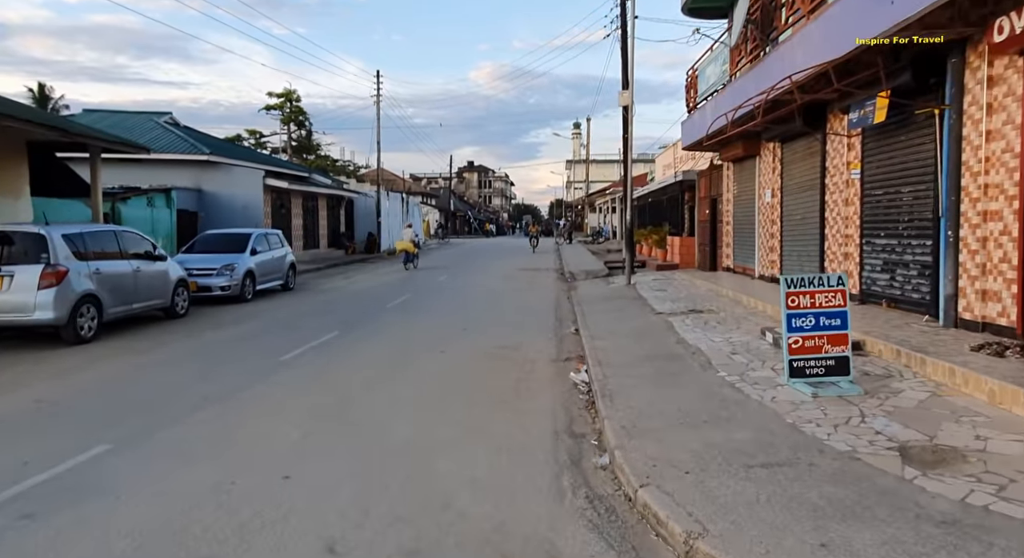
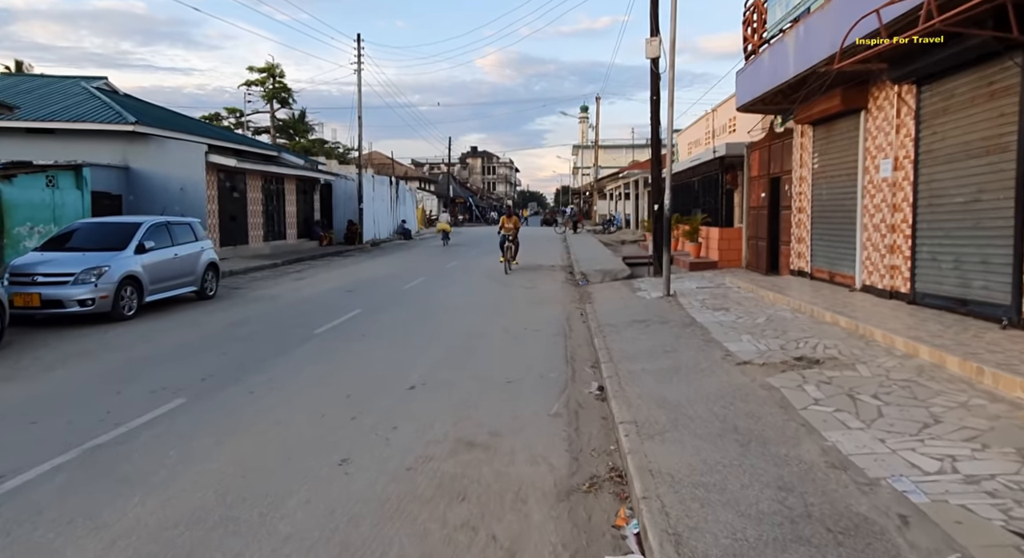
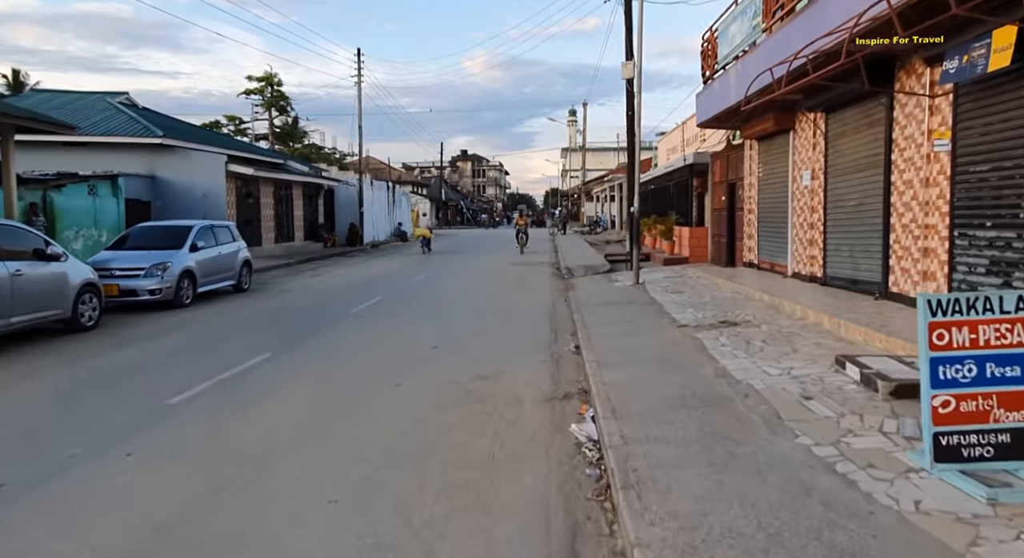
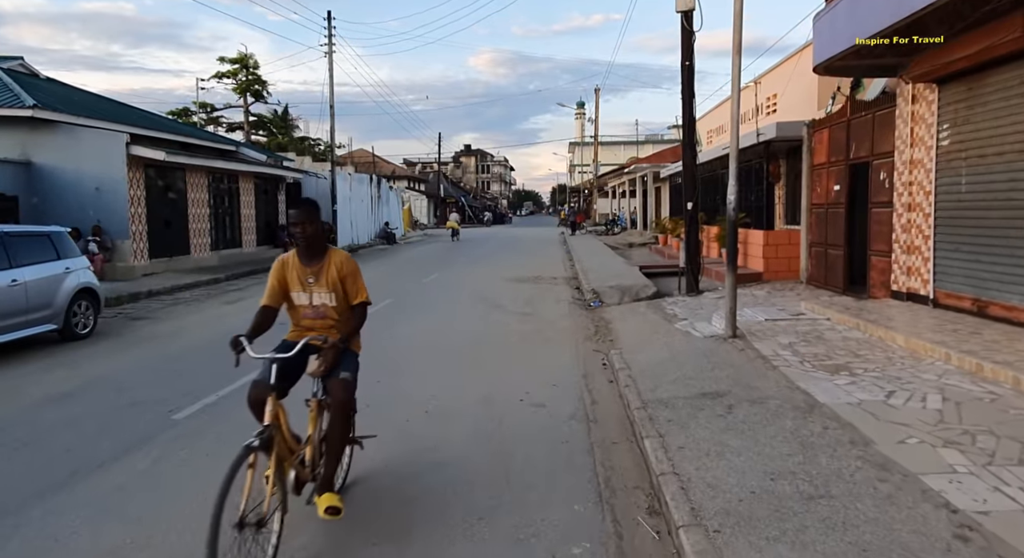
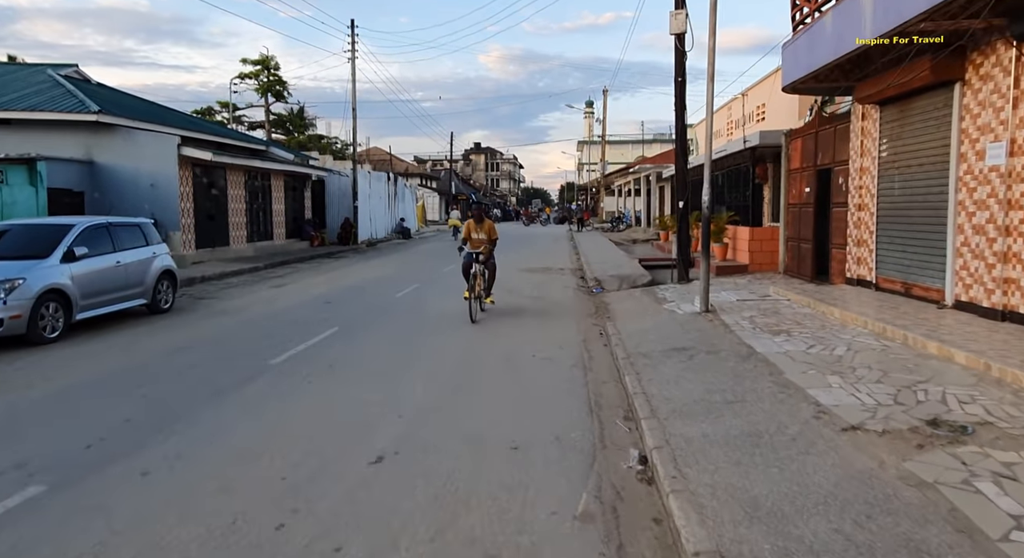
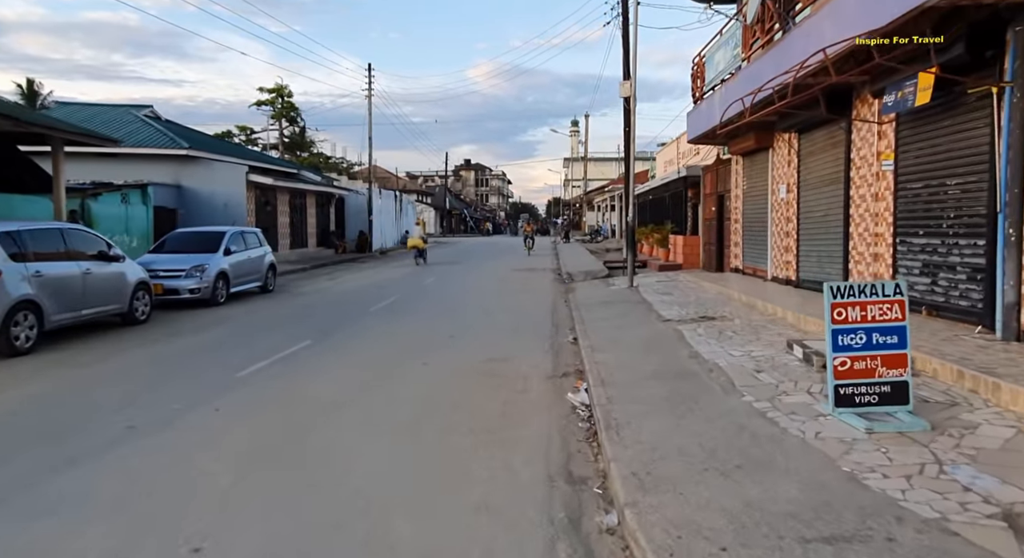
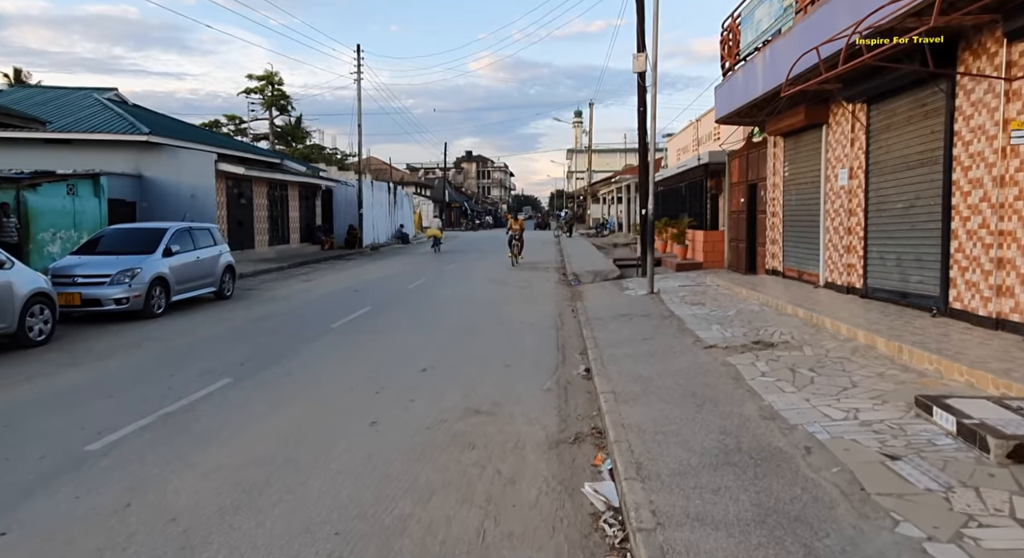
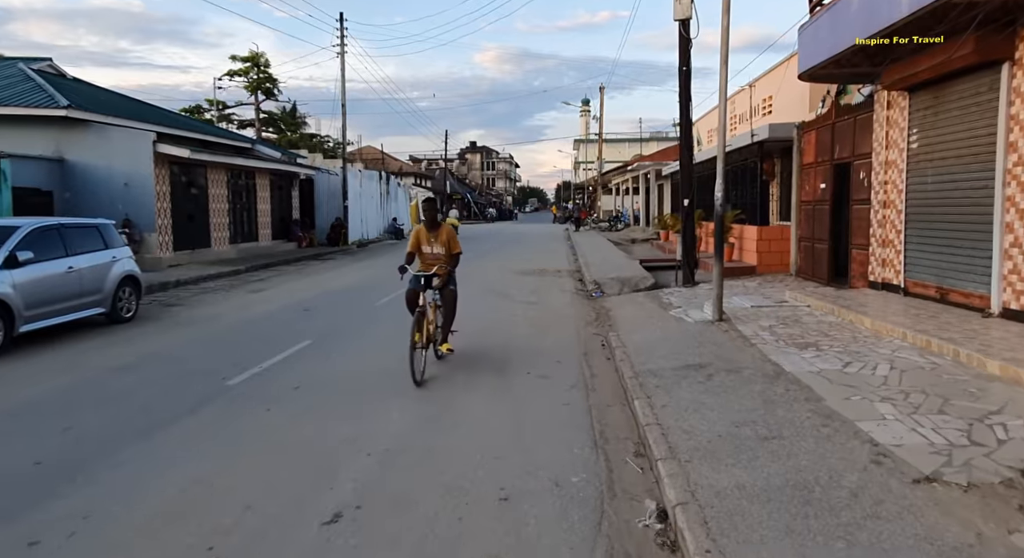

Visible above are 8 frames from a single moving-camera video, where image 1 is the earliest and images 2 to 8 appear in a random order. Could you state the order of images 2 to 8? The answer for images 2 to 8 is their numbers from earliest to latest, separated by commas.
6, 3, 7, 2, 5, 8, 4
